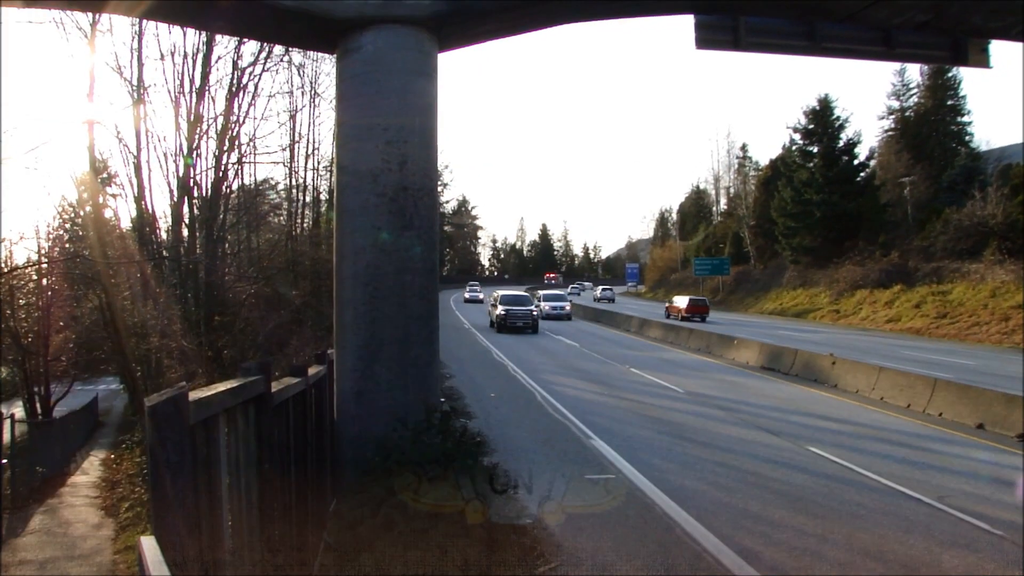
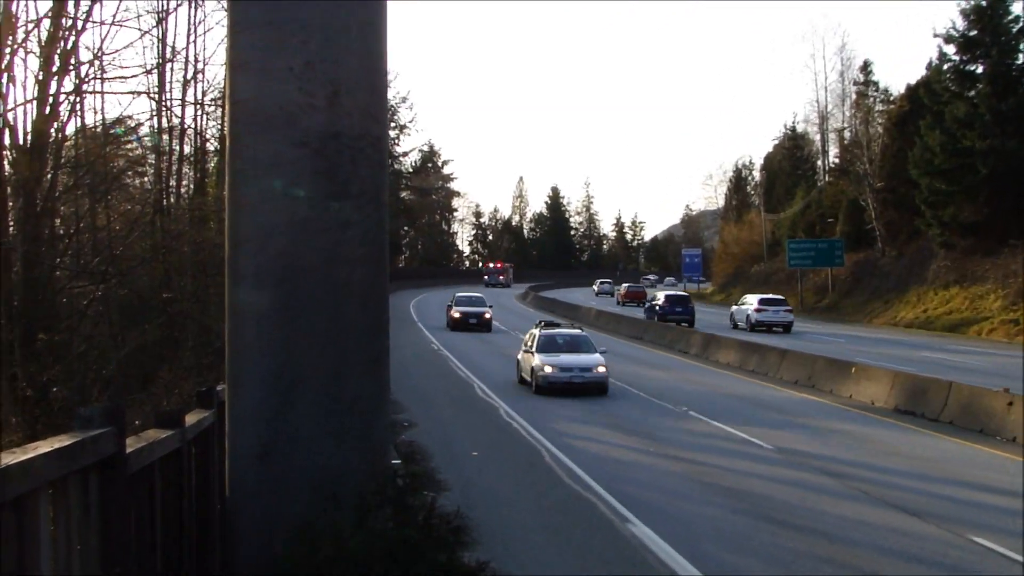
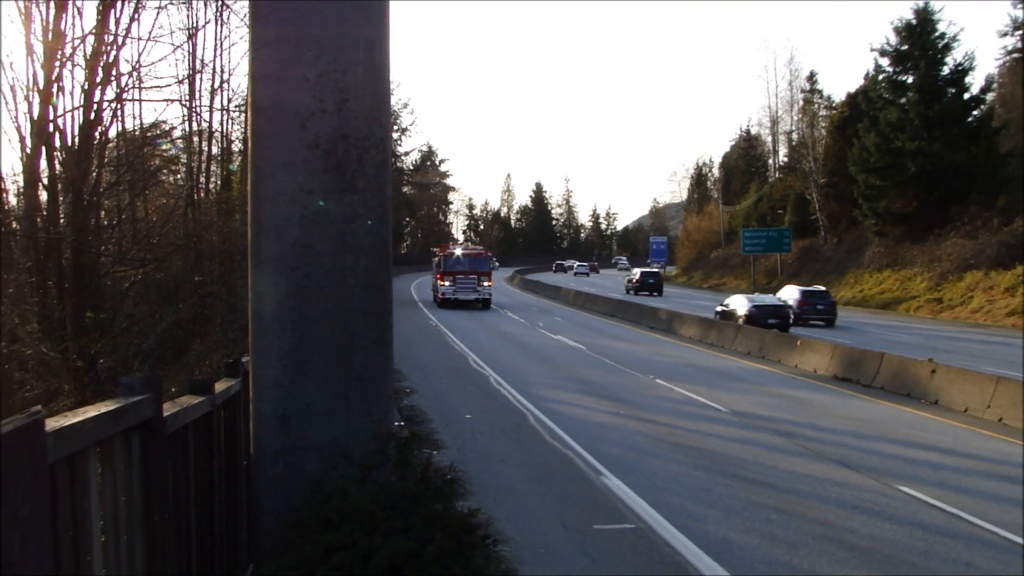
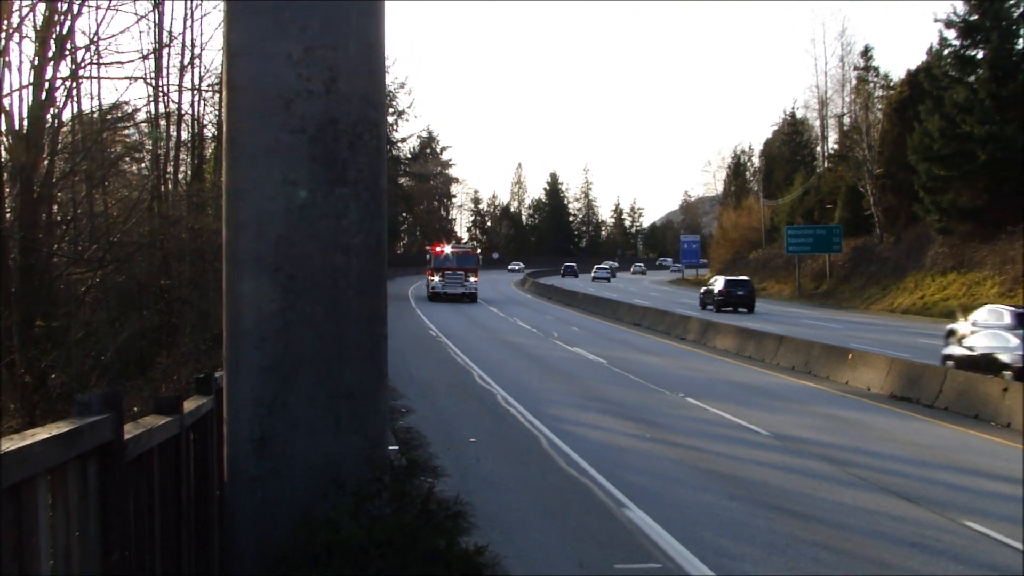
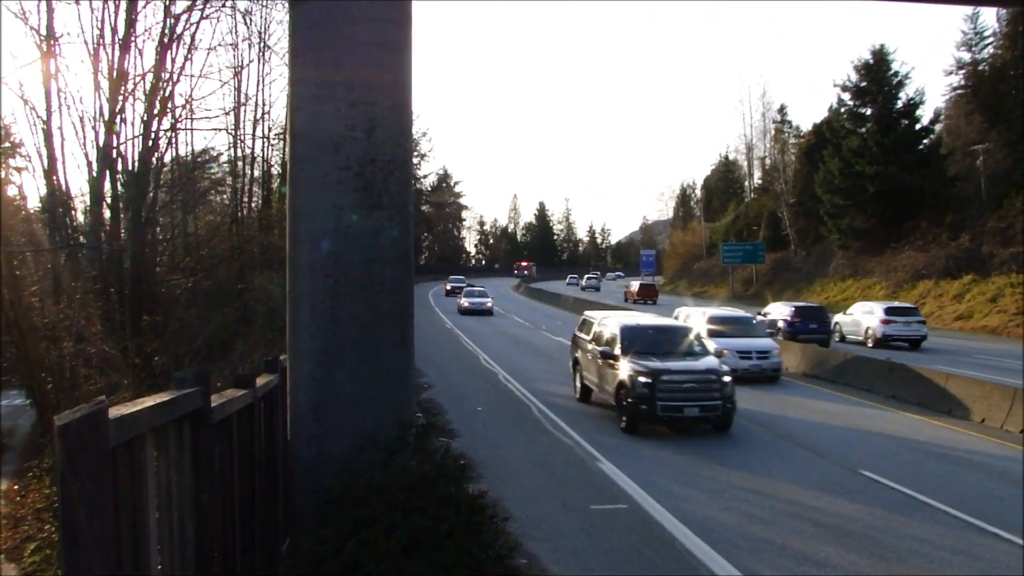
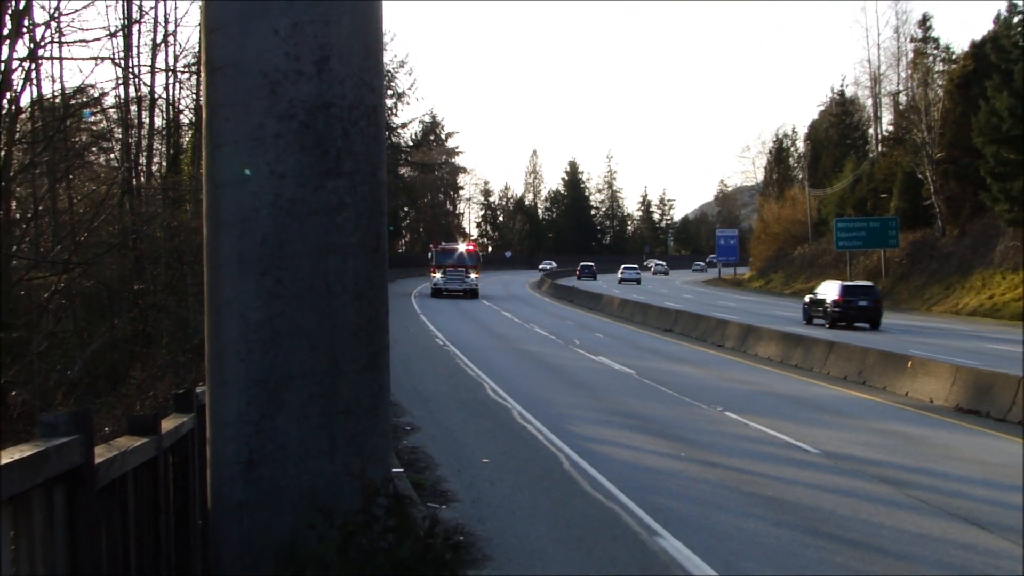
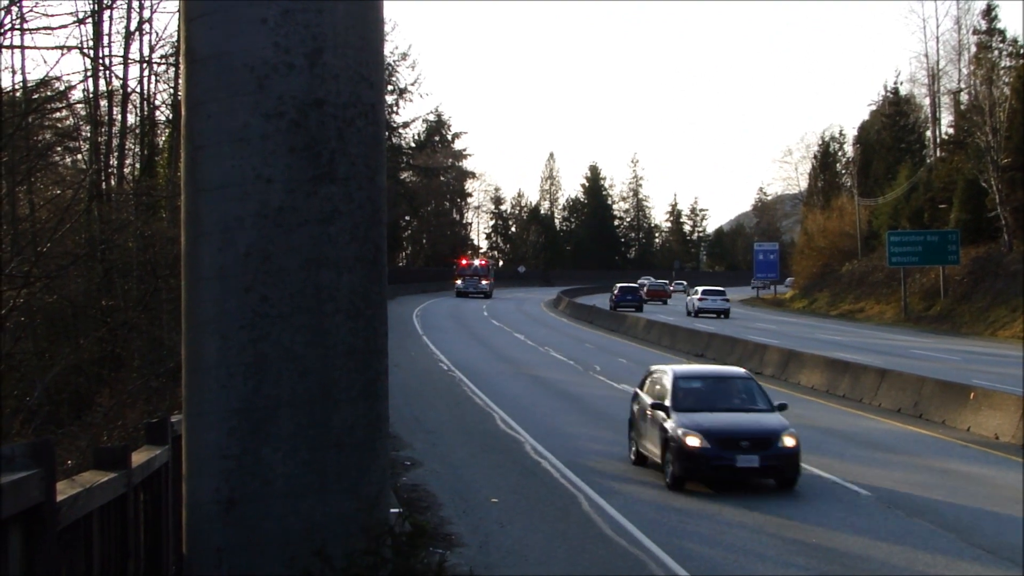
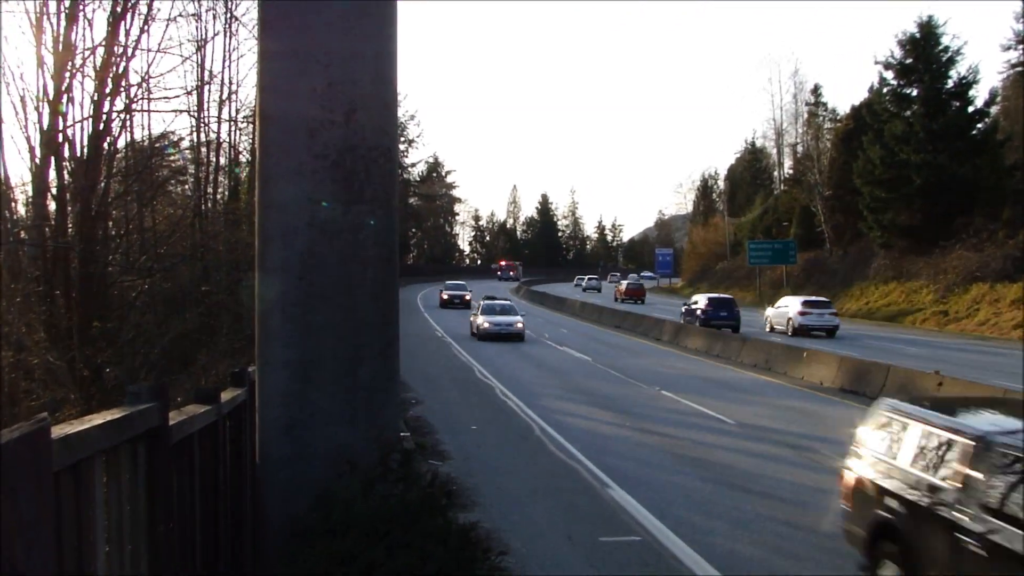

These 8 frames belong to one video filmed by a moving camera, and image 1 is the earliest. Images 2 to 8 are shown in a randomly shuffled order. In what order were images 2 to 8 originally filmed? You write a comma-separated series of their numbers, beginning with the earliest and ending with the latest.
5, 8, 2, 7, 6, 4, 3
